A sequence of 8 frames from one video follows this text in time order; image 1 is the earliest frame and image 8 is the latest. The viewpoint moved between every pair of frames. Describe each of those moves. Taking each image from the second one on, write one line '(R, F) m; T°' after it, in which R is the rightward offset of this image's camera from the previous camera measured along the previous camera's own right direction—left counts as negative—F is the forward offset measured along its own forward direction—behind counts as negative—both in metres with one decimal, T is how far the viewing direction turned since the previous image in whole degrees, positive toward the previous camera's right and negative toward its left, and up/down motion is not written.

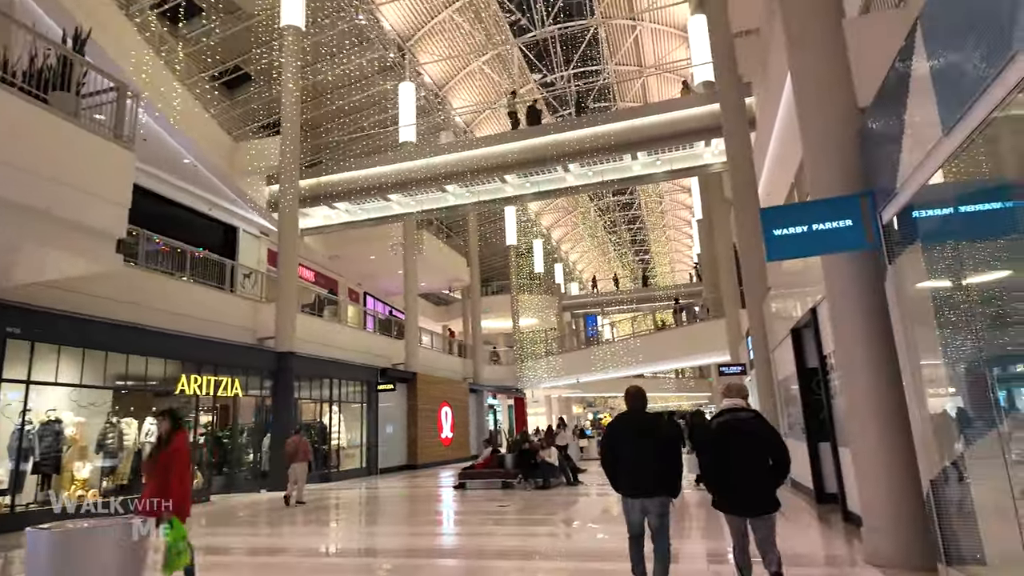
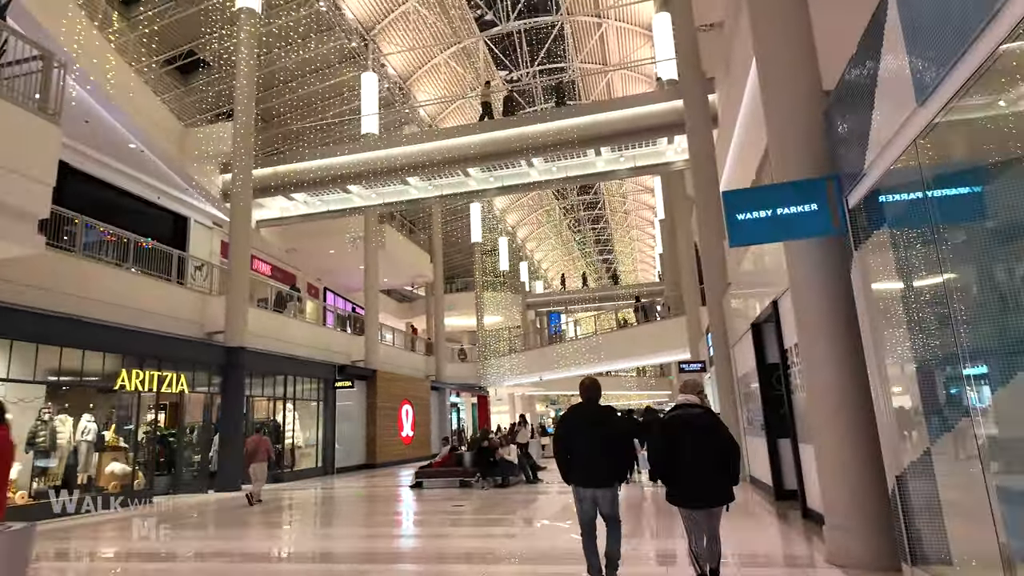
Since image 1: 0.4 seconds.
(+0.1, +0.2) m; +3°
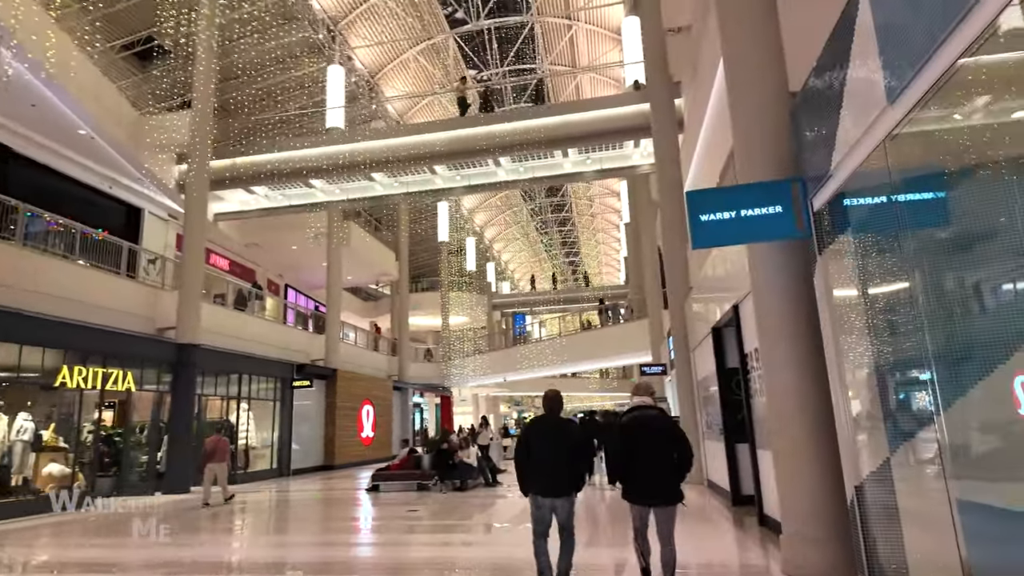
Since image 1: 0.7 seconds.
(+0.1, +0.2) m; +3°
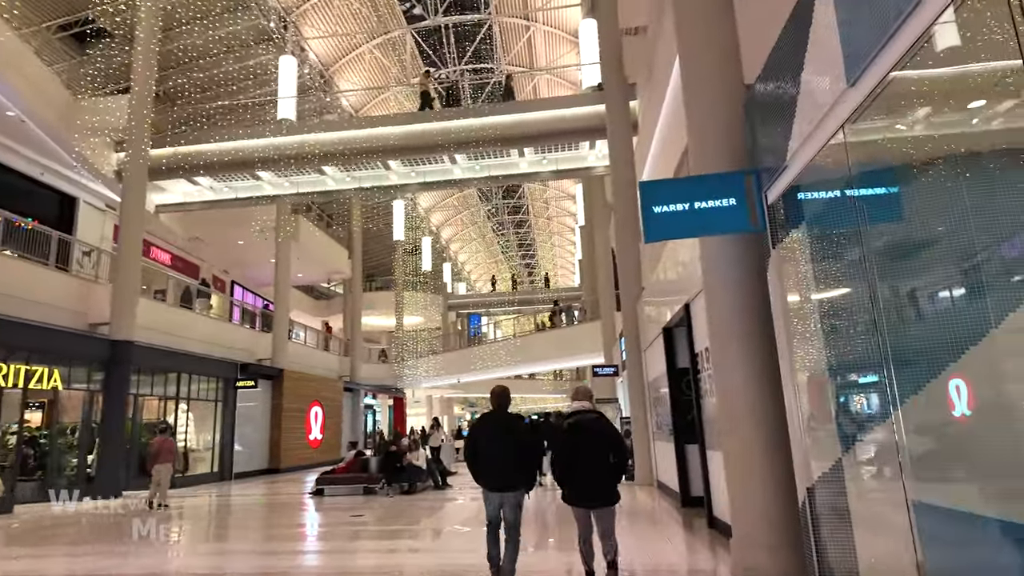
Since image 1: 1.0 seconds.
(+0.1, +0.2) m; +4°
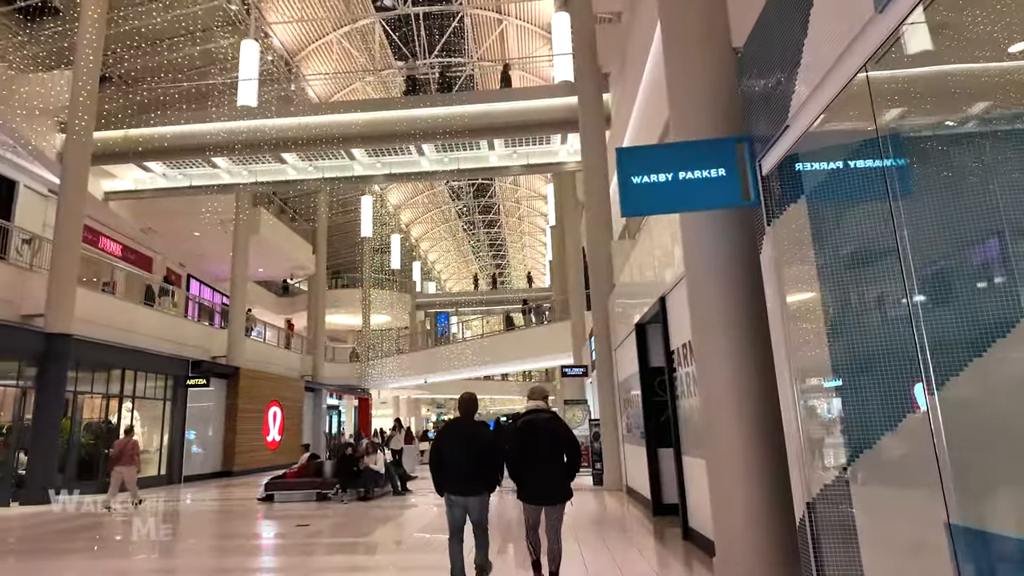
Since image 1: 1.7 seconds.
(+0.1, +0.4) m; +3°
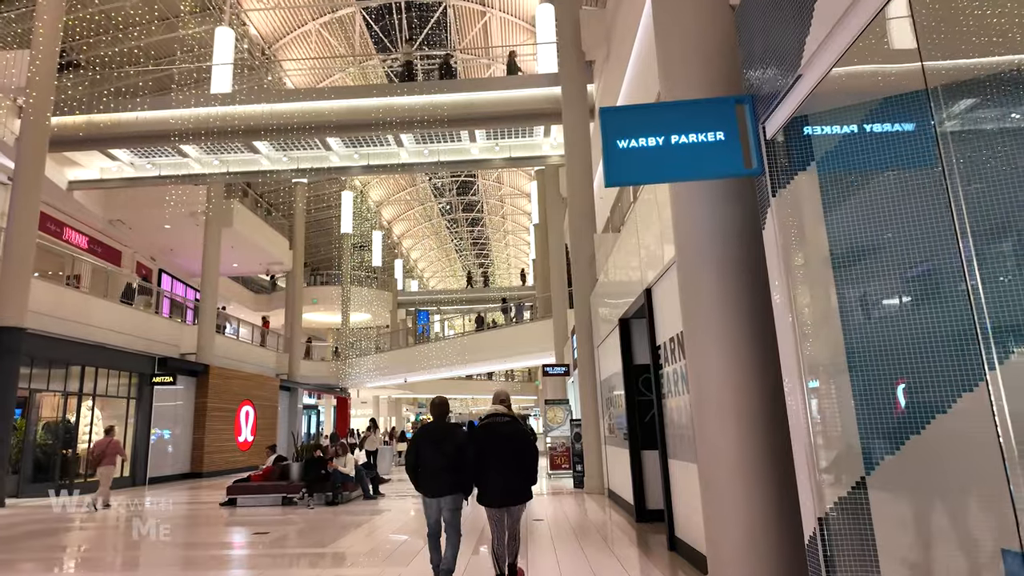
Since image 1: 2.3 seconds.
(+0.1, +0.4) m; +1°
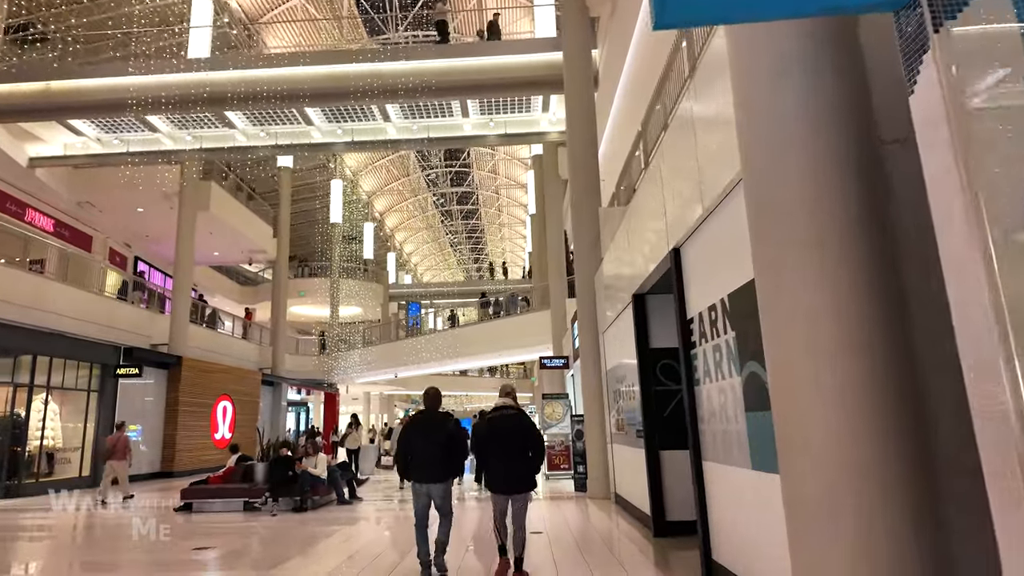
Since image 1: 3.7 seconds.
(0.0, +0.9) m; 0°
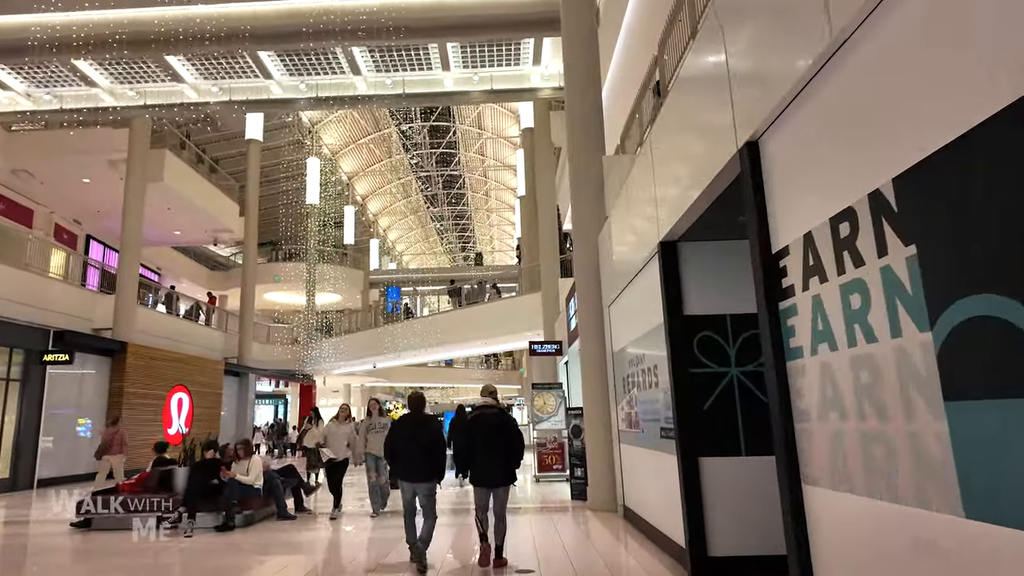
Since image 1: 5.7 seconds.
(0.0, +1.4) m; +1°
